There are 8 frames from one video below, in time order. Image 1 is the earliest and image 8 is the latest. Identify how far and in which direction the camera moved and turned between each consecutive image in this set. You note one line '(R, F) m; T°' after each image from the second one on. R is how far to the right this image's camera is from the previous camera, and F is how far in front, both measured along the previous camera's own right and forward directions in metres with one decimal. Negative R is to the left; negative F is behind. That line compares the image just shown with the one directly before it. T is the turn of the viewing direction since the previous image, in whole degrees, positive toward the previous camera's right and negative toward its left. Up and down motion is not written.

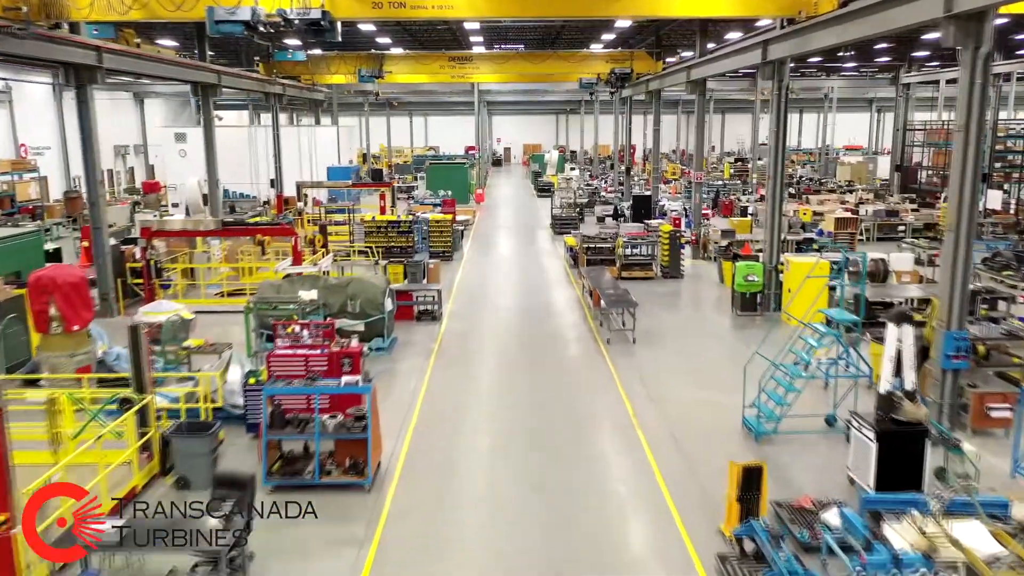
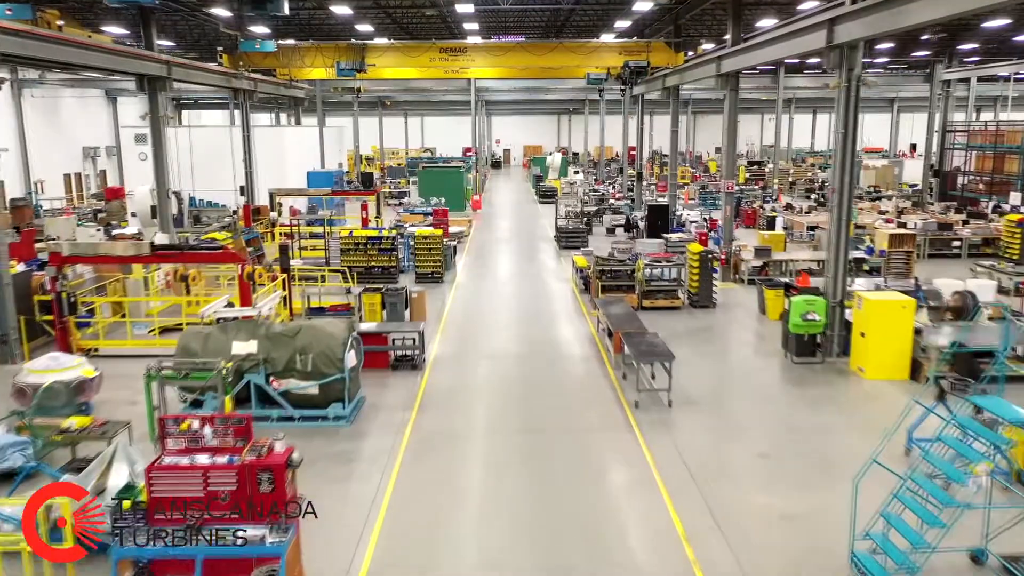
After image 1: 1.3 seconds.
(0.0, +2.5) m; 0°
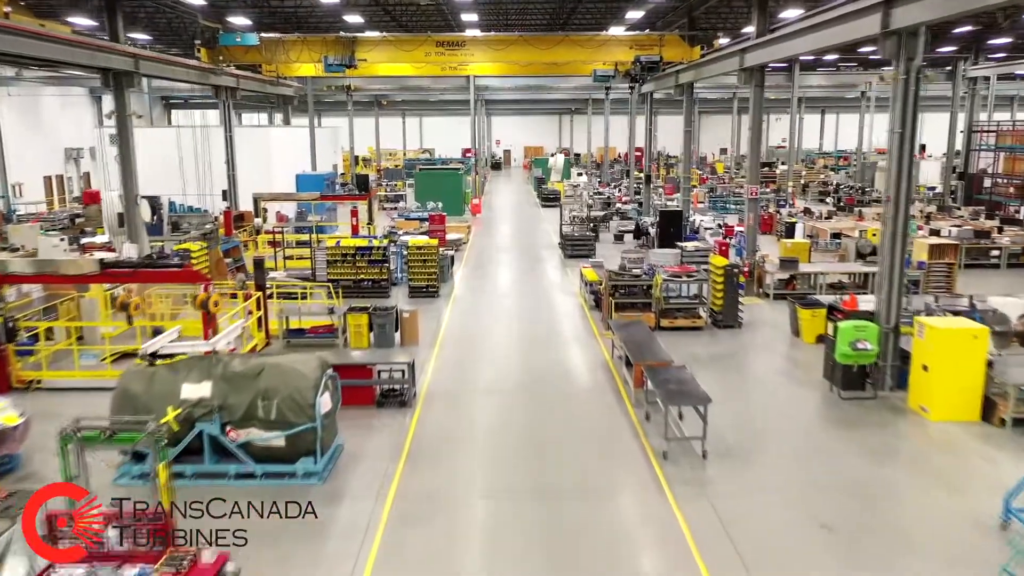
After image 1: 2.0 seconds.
(0.0, +1.4) m; 0°
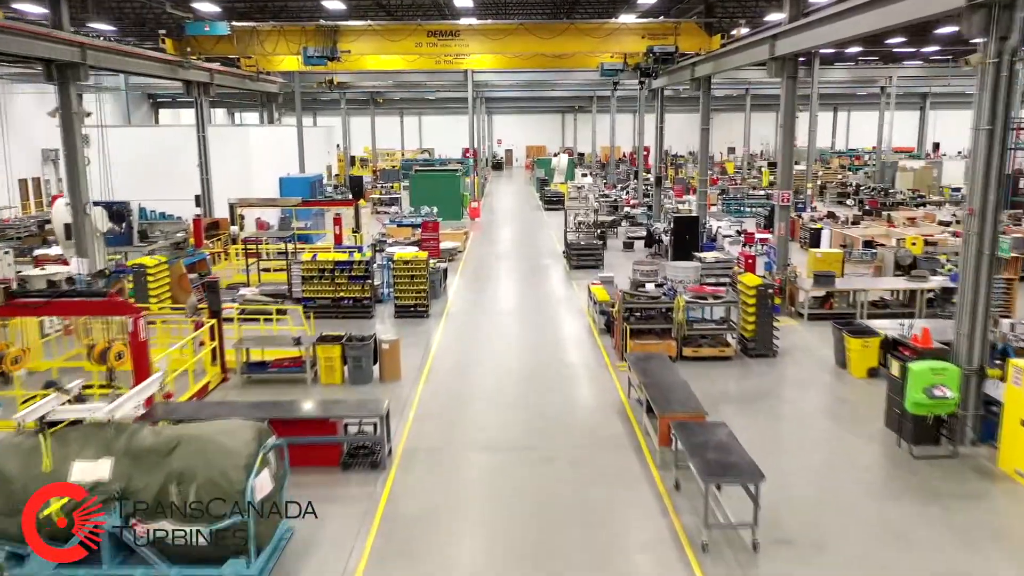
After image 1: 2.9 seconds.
(+0.1, +1.6) m; 0°
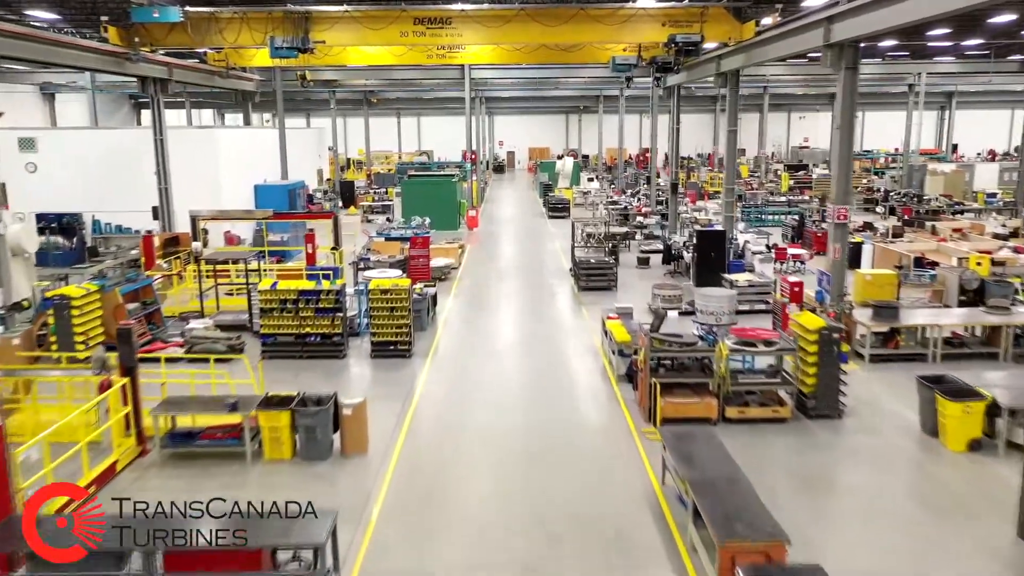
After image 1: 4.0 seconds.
(0.0, +2.1) m; 0°
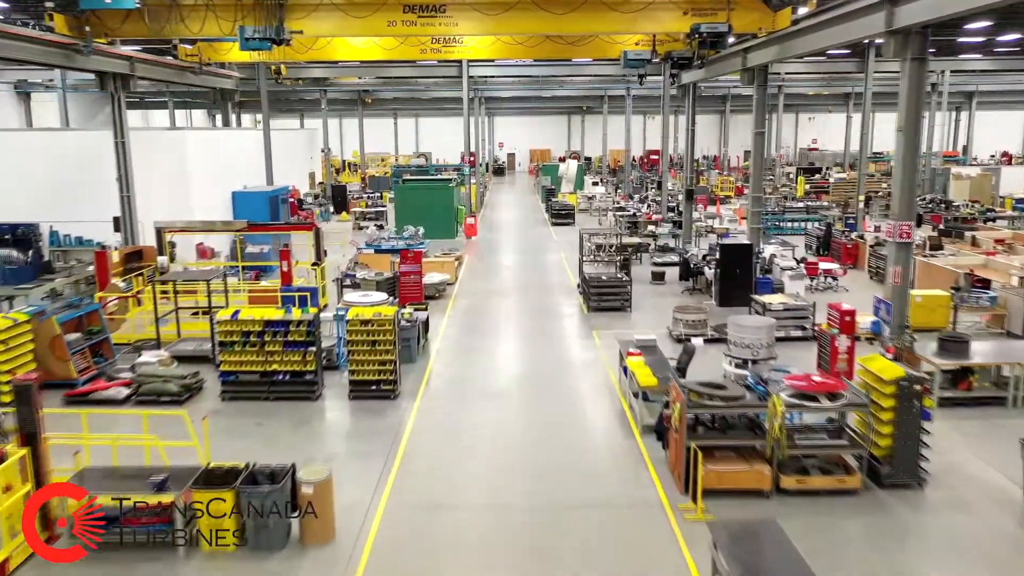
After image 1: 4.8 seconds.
(0.0, +1.6) m; 0°
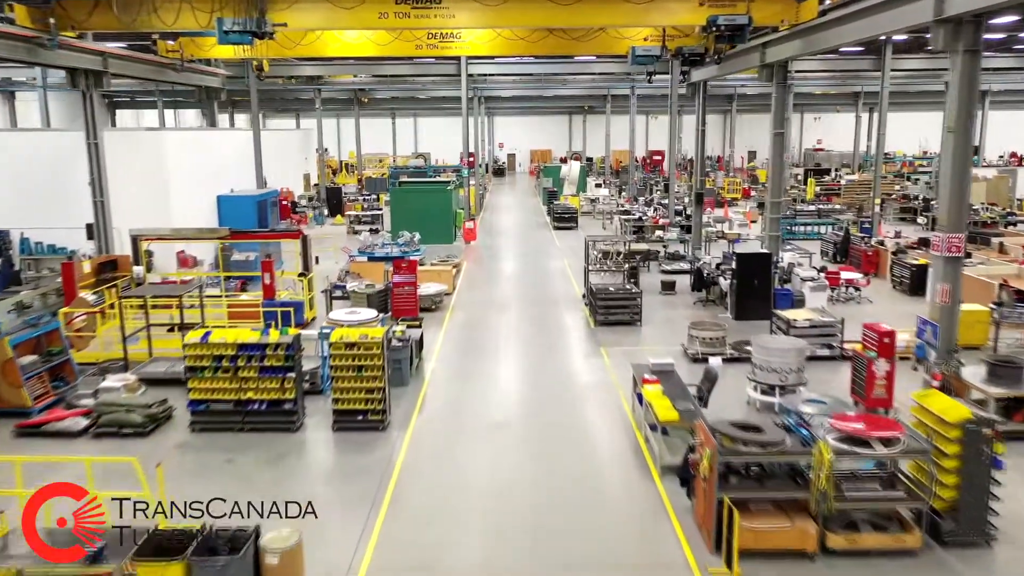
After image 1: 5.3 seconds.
(0.0, +0.9) m; 0°
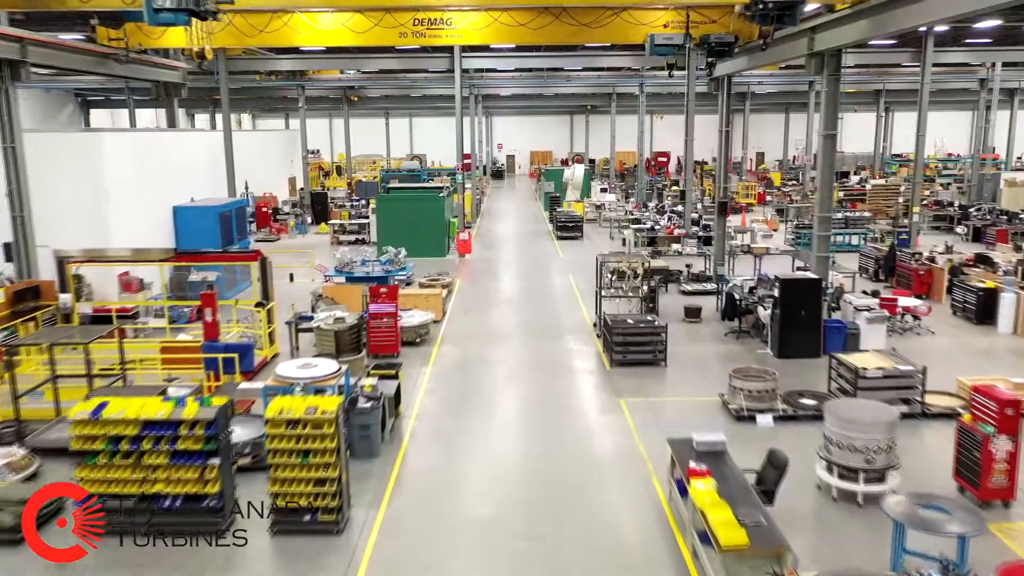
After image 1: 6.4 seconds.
(0.0, +2.1) m; 0°
